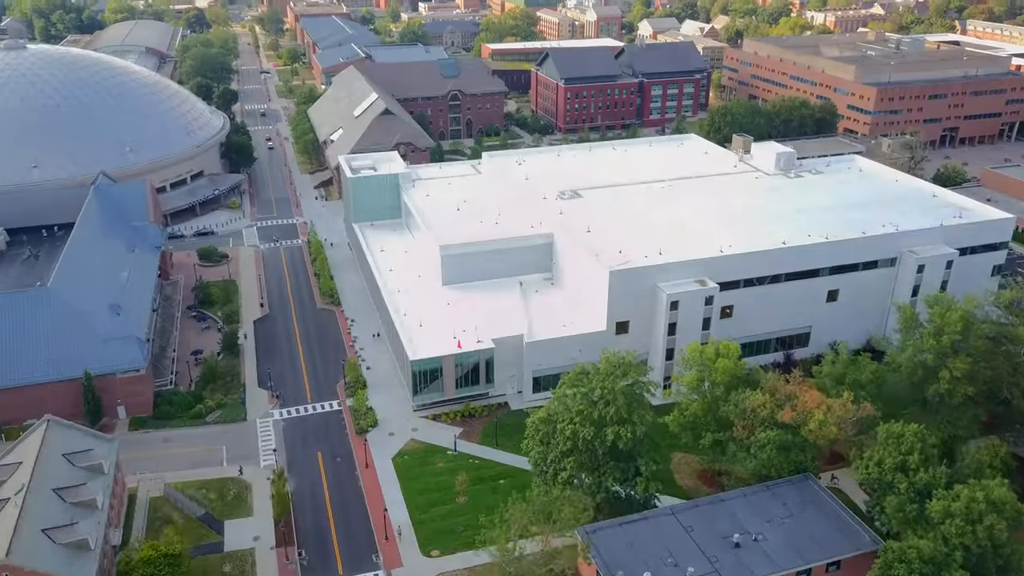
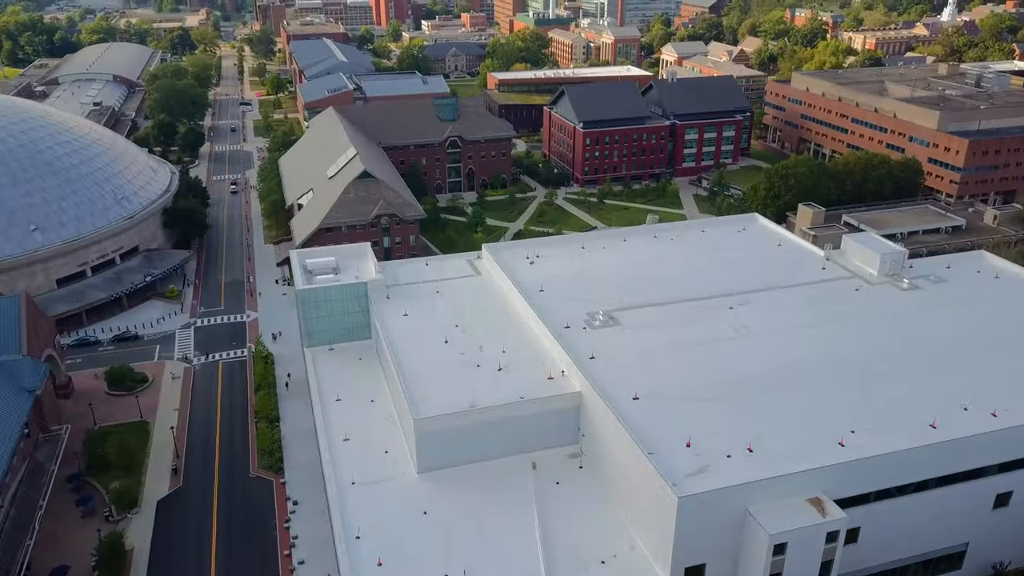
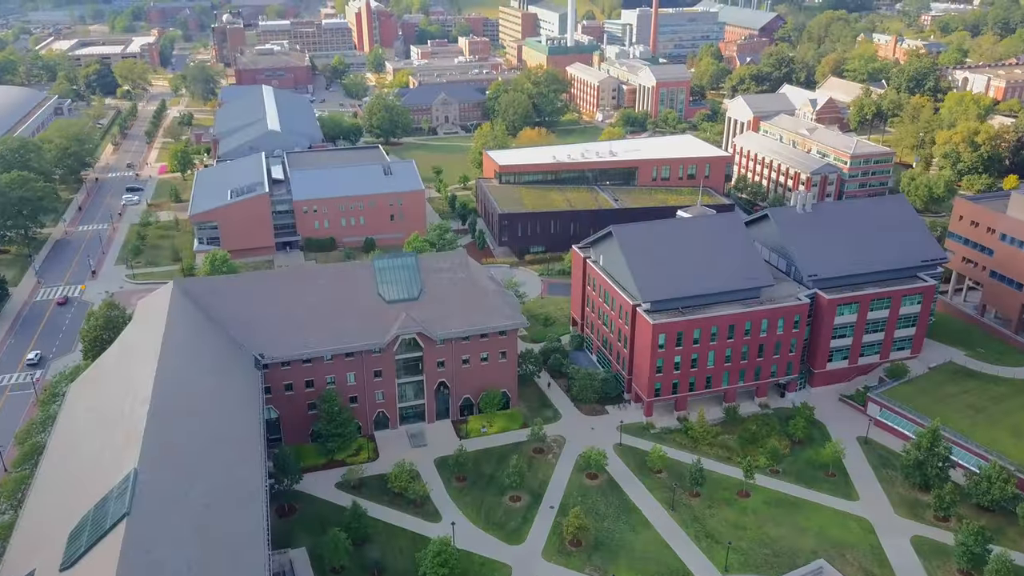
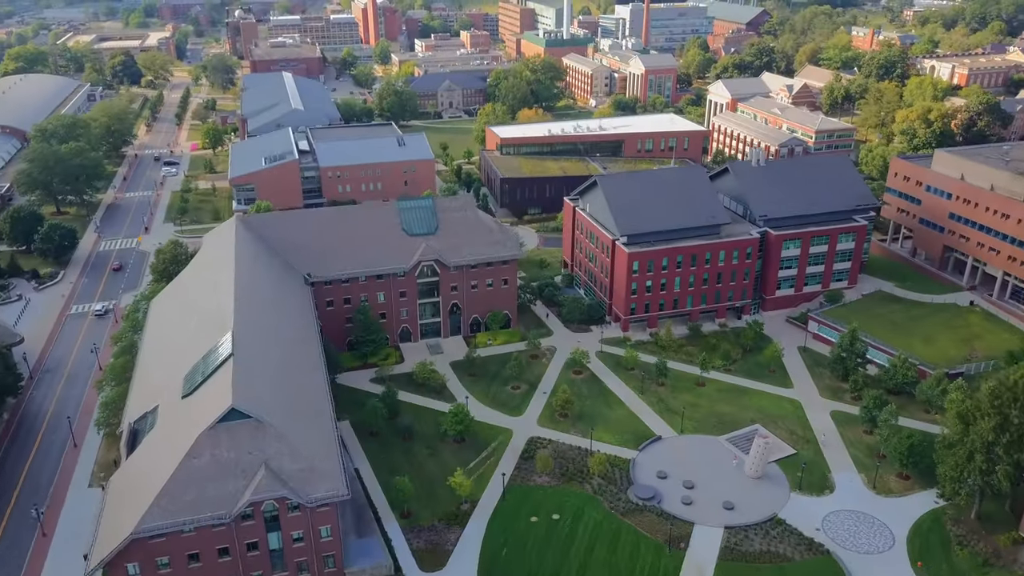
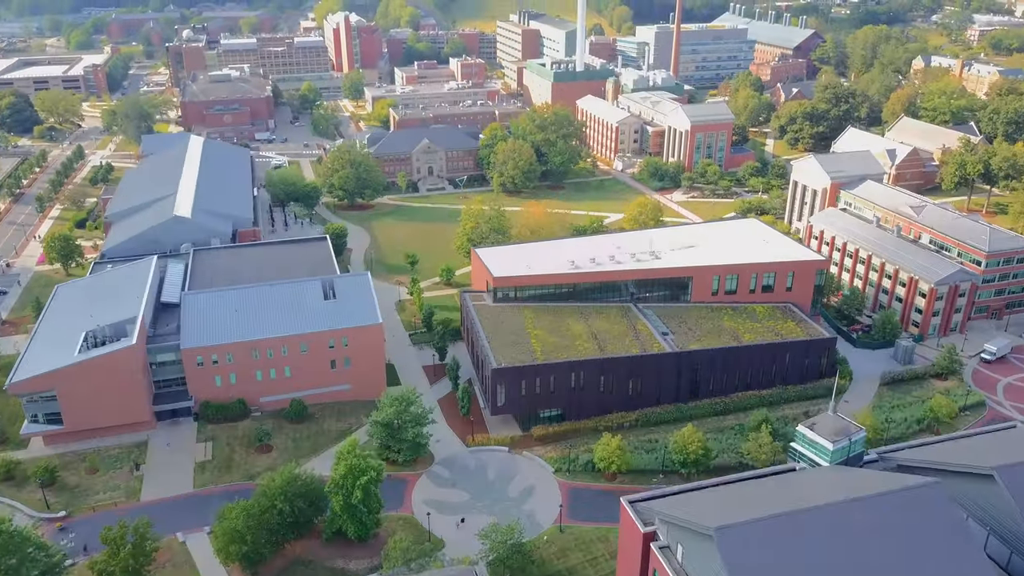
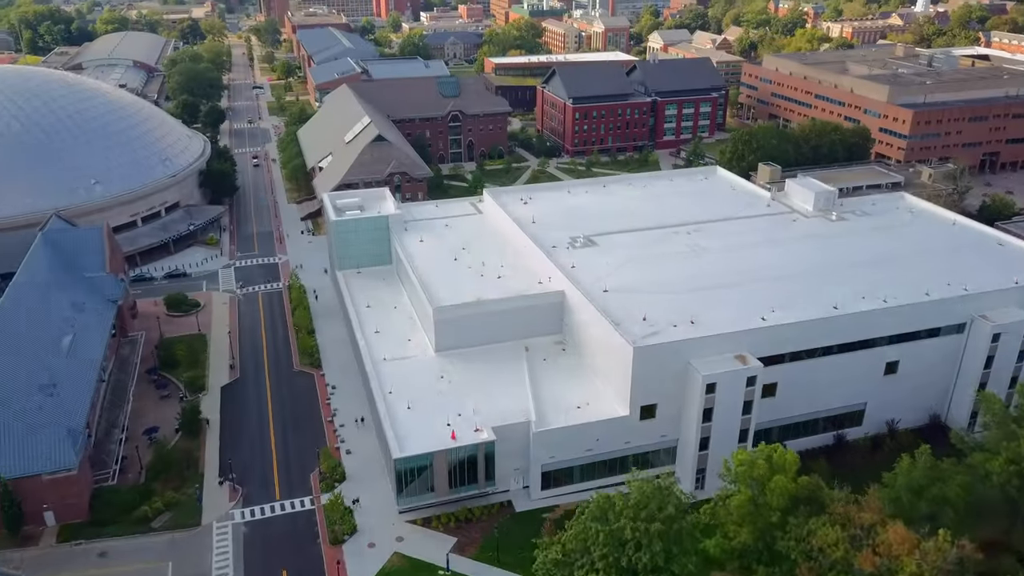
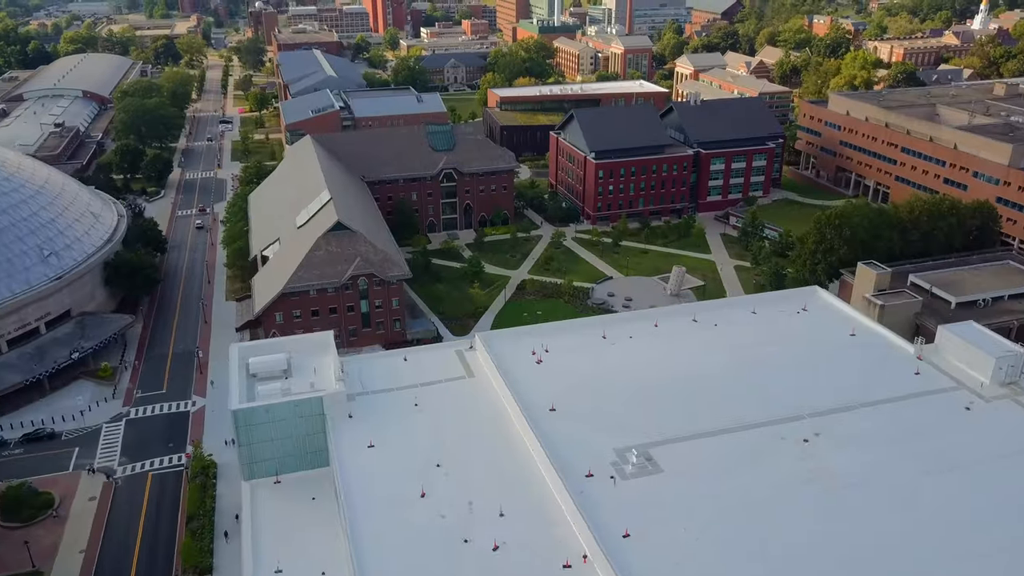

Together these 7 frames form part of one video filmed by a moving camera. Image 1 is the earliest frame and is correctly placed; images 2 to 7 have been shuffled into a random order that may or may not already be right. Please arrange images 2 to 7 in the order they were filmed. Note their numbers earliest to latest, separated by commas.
6, 2, 7, 4, 3, 5
